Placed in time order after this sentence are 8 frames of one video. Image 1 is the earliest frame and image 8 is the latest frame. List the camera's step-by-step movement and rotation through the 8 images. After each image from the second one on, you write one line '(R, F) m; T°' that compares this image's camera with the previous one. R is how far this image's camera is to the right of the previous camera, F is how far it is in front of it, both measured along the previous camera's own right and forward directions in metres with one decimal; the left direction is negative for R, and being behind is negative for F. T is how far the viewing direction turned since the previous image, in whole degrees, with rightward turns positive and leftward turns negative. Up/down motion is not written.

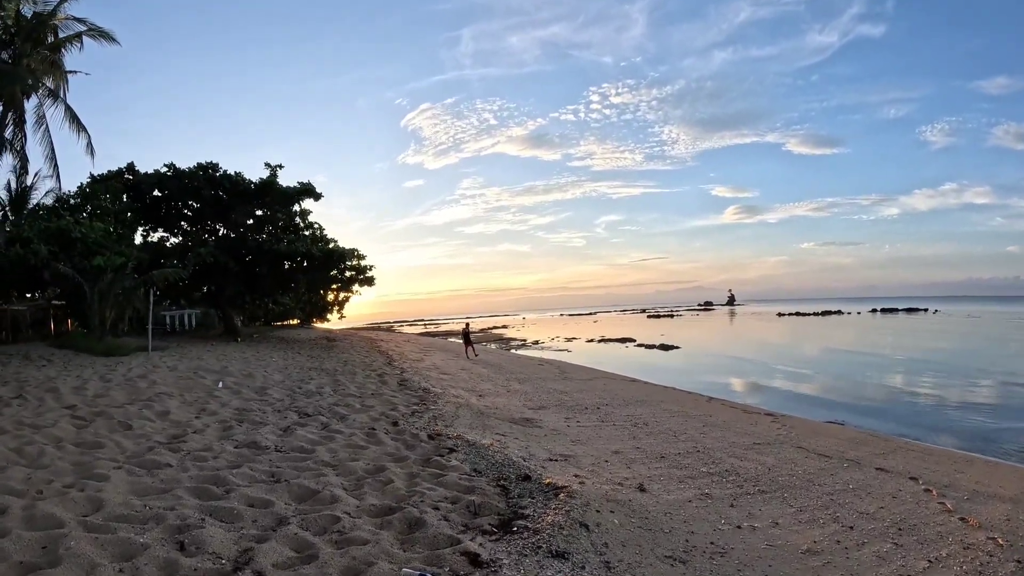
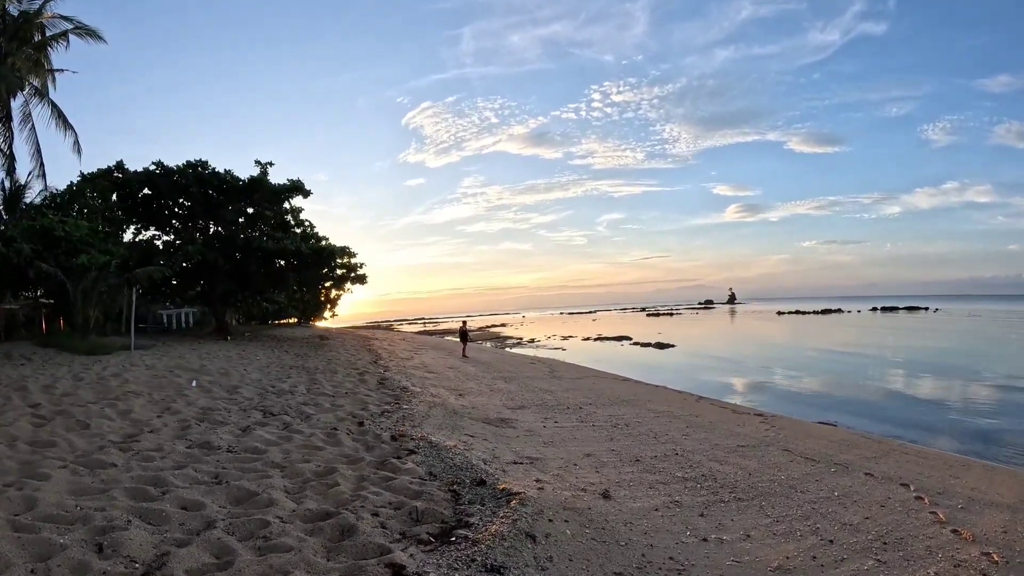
(+0.4, +0.4) m; 0°
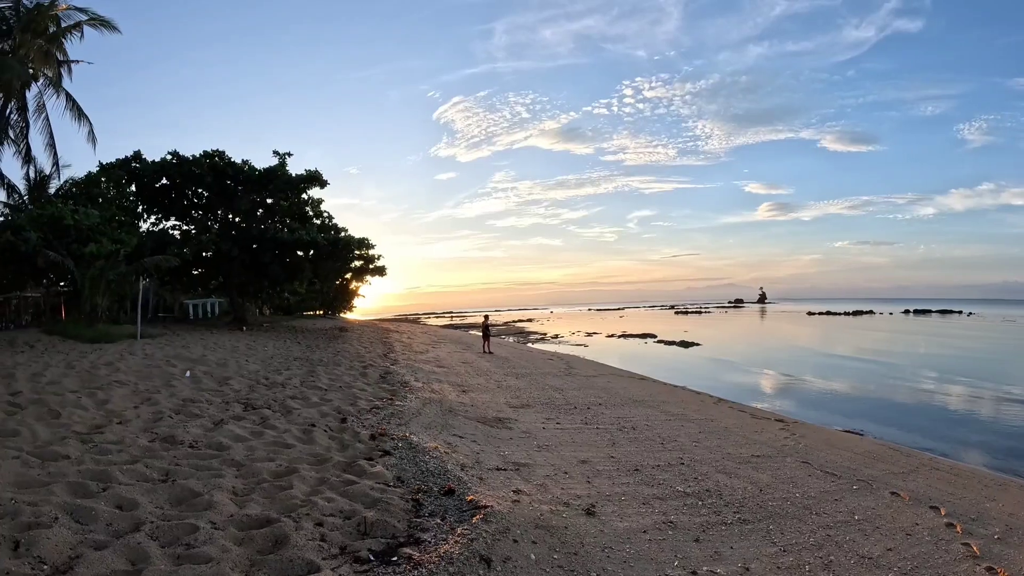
(+0.4, +0.6) m; -3°
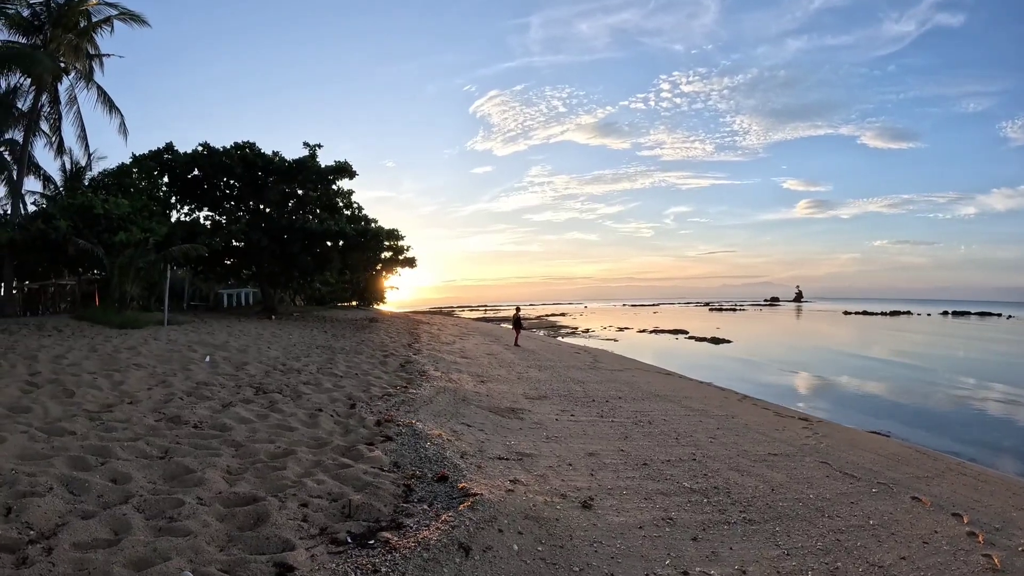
(+0.3, +0.1) m; -4°
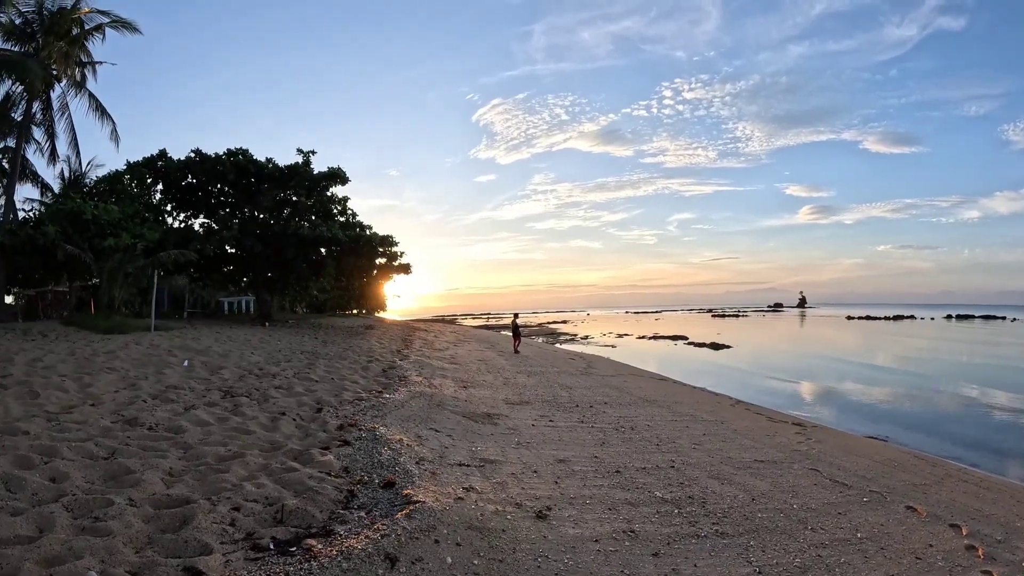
(+0.4, +0.4) m; 0°
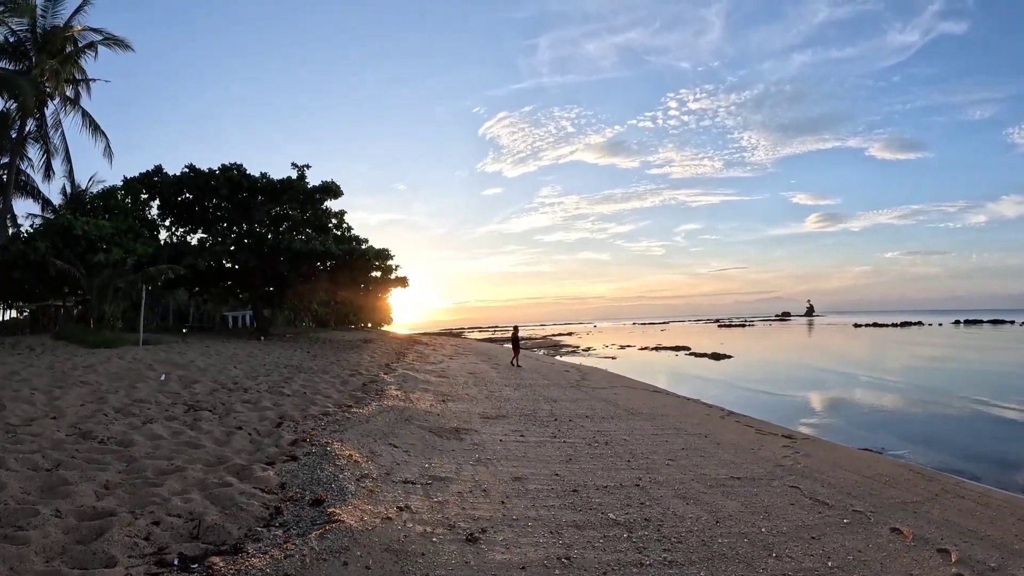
(+0.5, +0.4) m; -1°
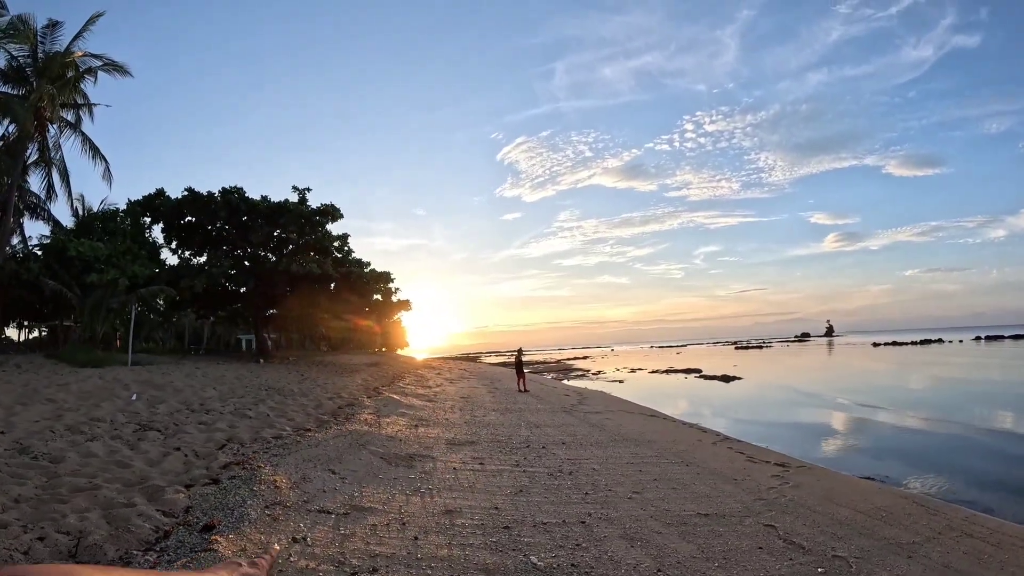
(+0.7, +0.6) m; -2°
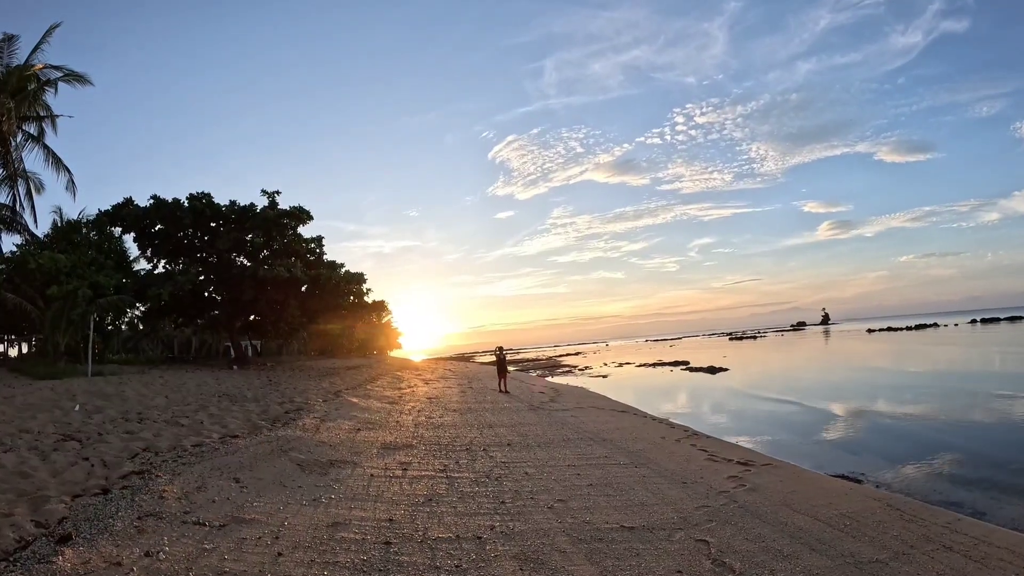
(+0.7, +0.7) m; 0°
